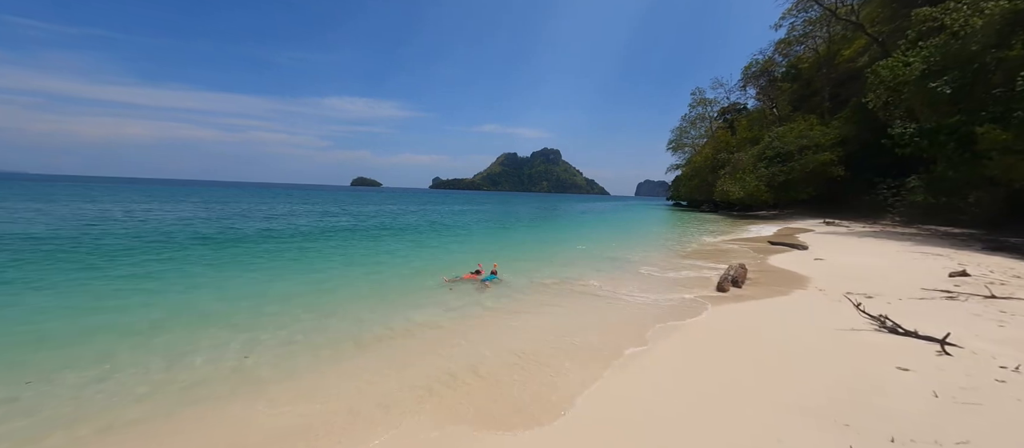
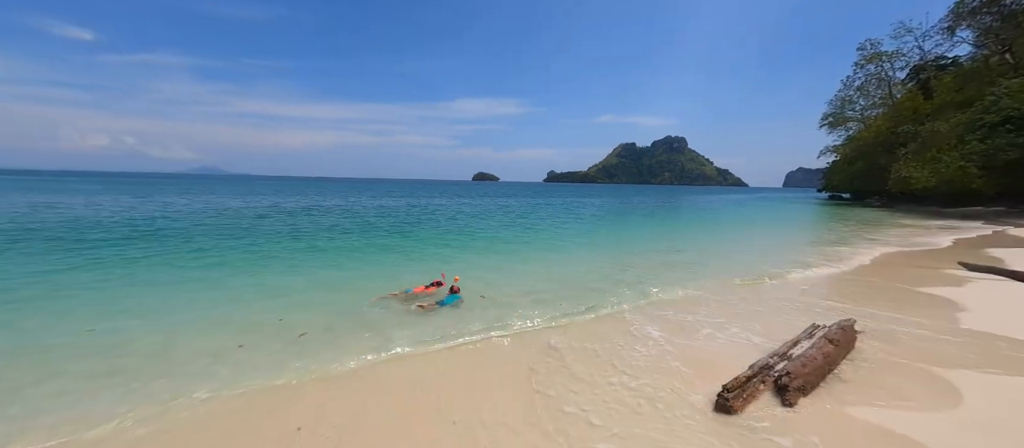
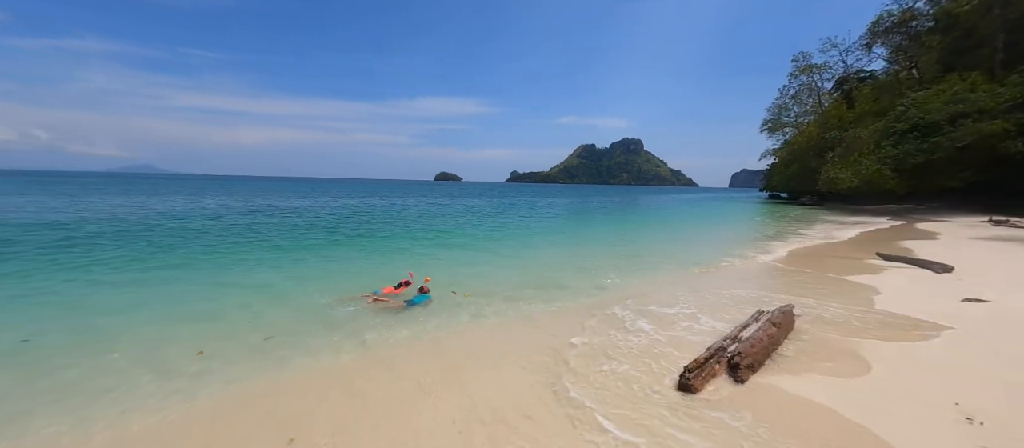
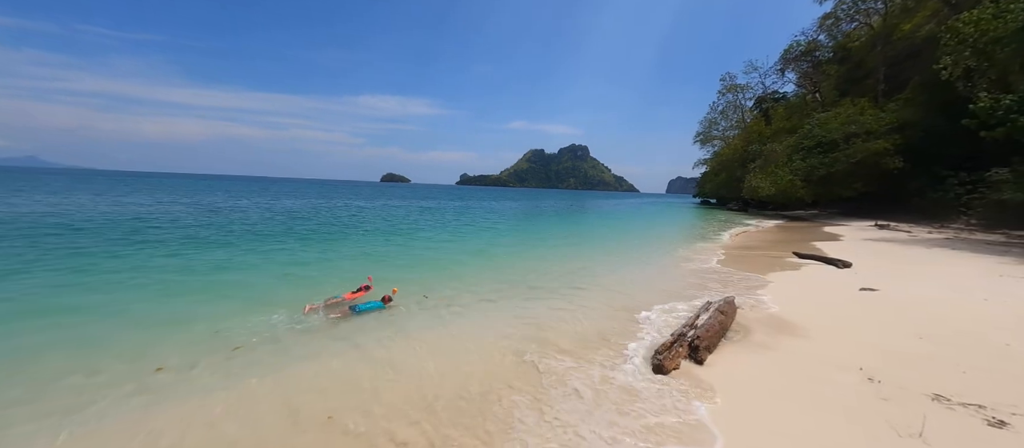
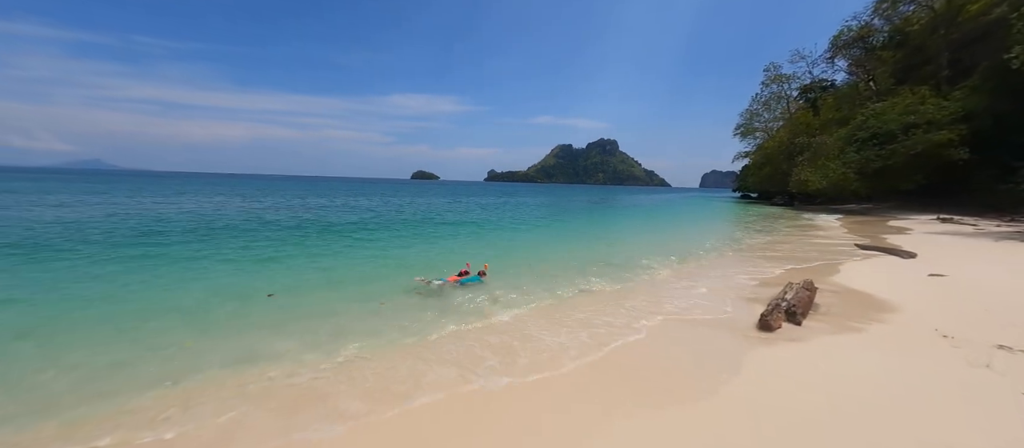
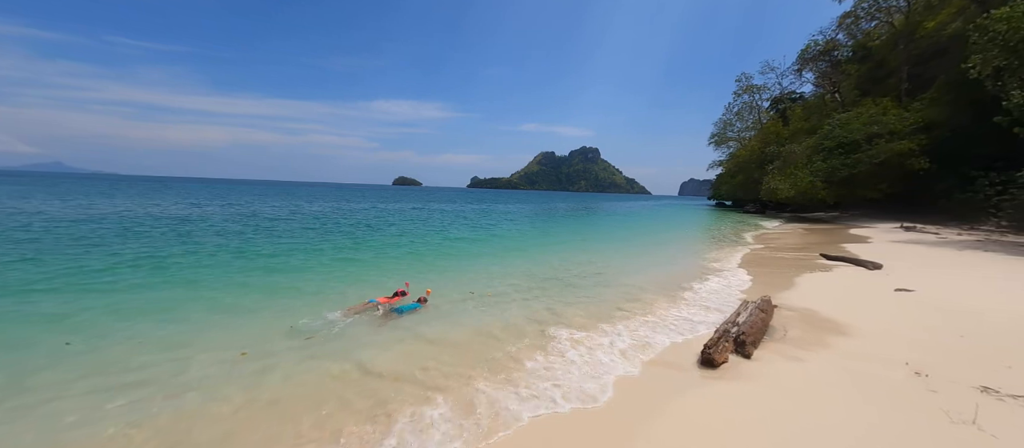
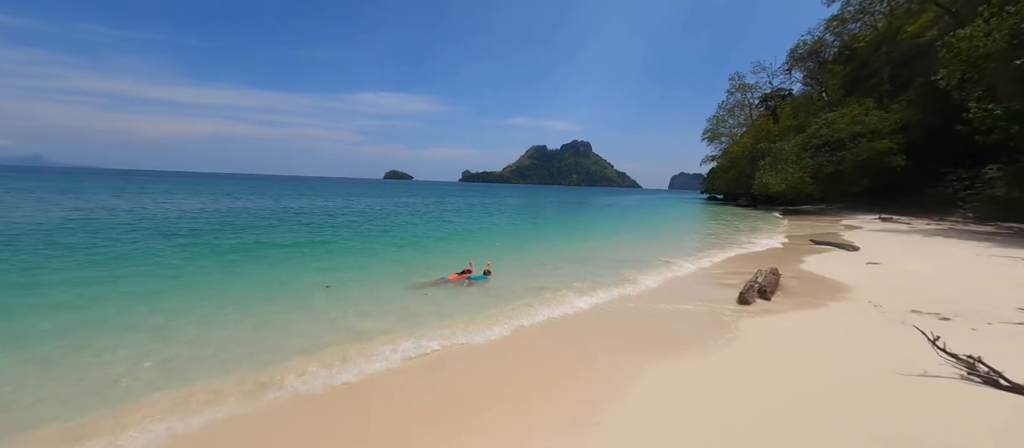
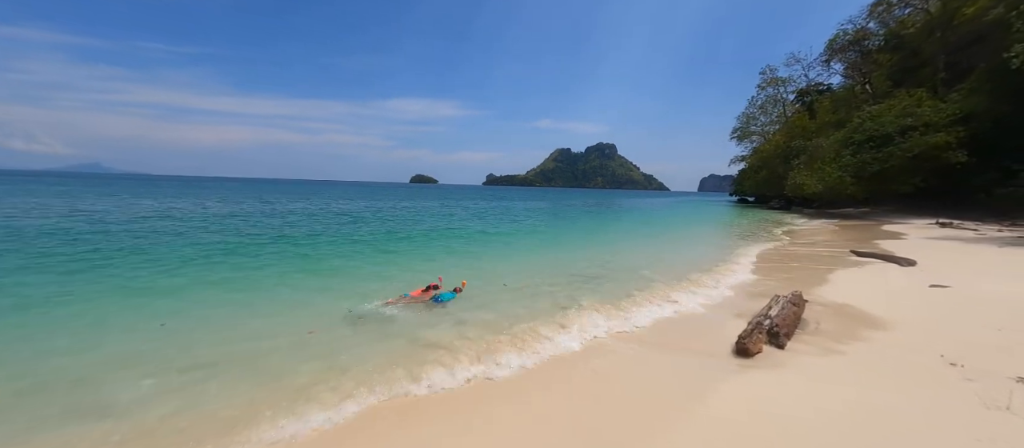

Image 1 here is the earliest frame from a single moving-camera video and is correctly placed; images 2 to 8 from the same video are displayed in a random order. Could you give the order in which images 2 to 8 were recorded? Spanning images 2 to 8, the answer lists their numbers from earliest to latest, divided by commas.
7, 5, 8, 6, 4, 3, 2
